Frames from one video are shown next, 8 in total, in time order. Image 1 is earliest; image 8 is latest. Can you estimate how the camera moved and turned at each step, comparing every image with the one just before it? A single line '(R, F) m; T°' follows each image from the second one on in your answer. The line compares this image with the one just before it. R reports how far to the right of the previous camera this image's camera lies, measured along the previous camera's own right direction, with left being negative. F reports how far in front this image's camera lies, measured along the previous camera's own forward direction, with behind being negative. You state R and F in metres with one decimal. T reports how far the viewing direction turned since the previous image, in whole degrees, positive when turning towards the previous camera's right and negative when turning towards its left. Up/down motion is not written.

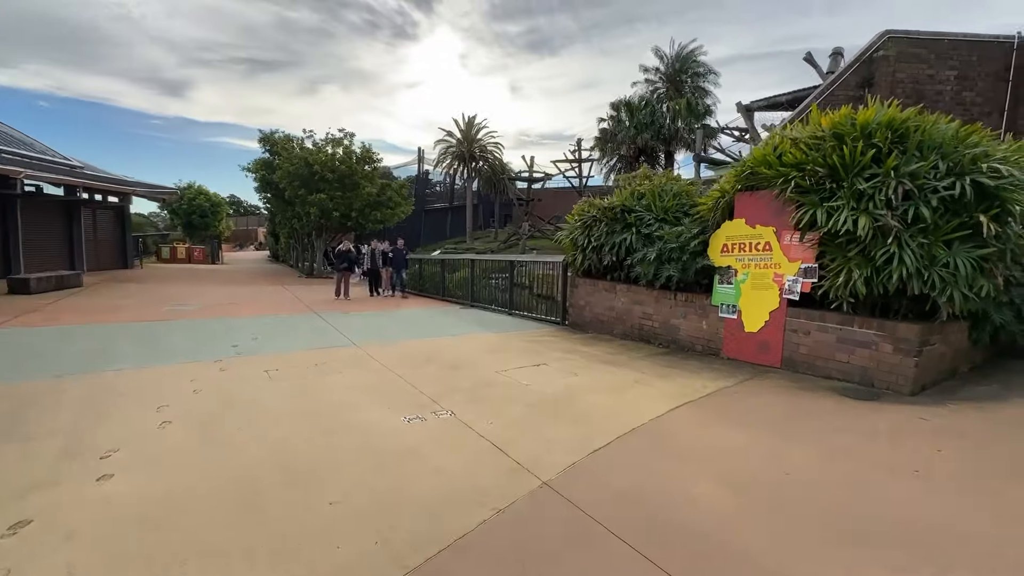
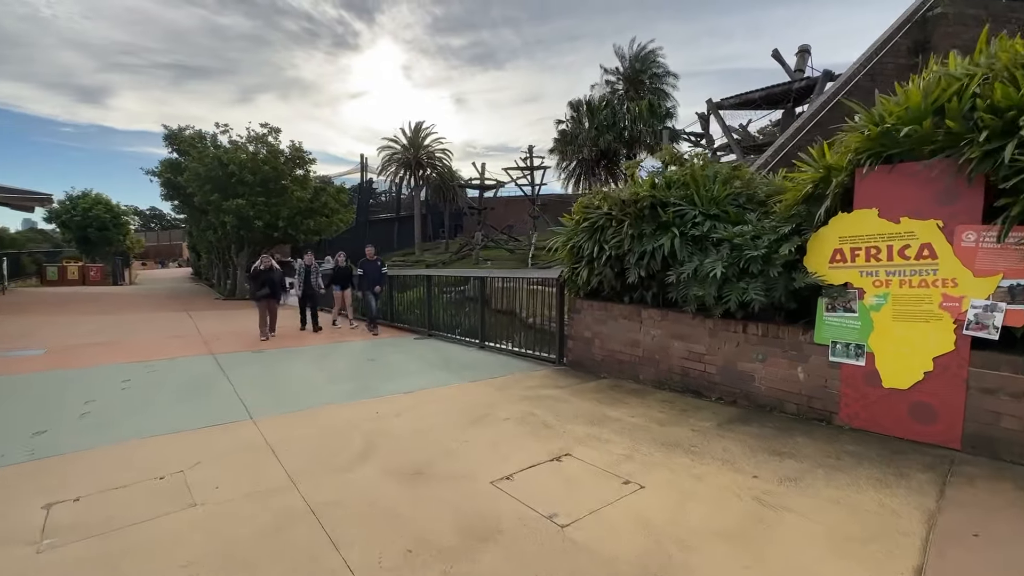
(-0.4, +2.6) m; +6°
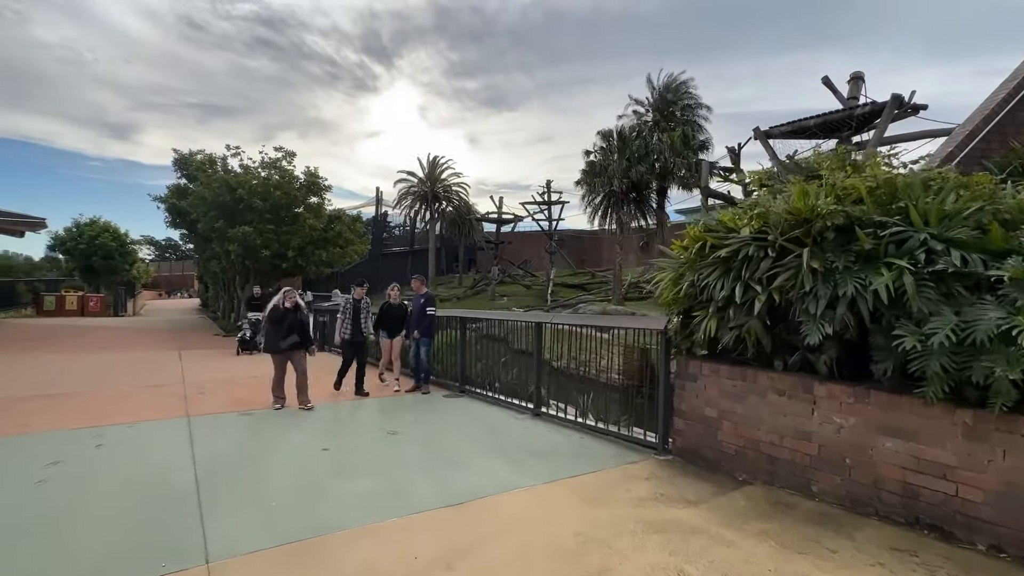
(-0.8, +1.9) m; -1°
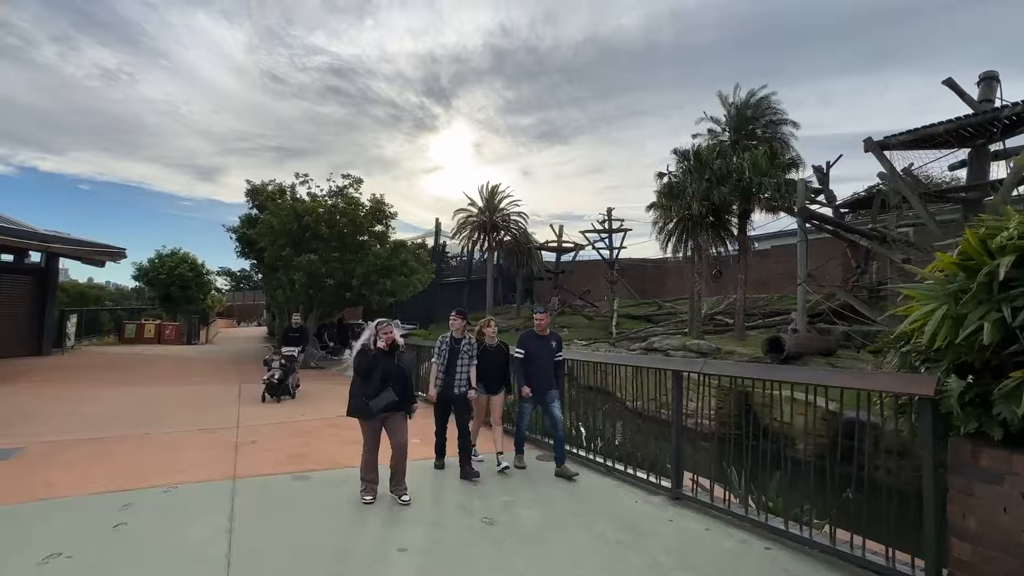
(-0.8, +1.5) m; -6°
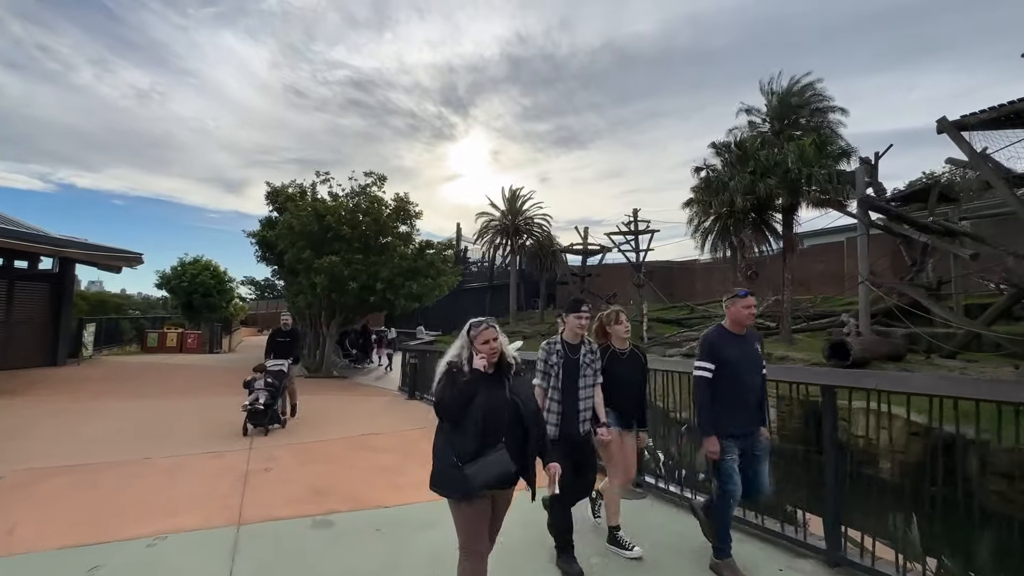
(-0.5, +1.2) m; -2°
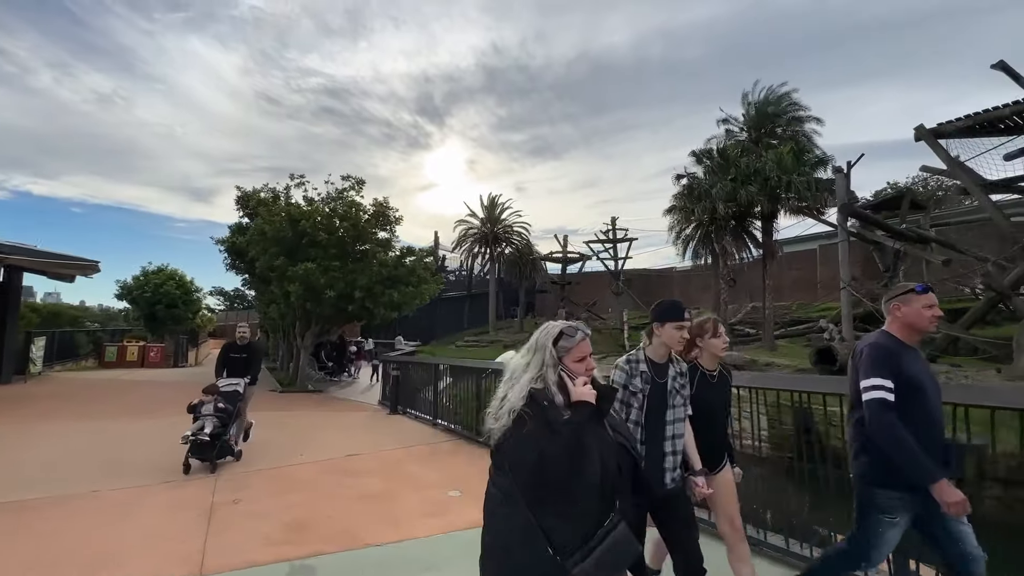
(-0.3, +0.5) m; +3°
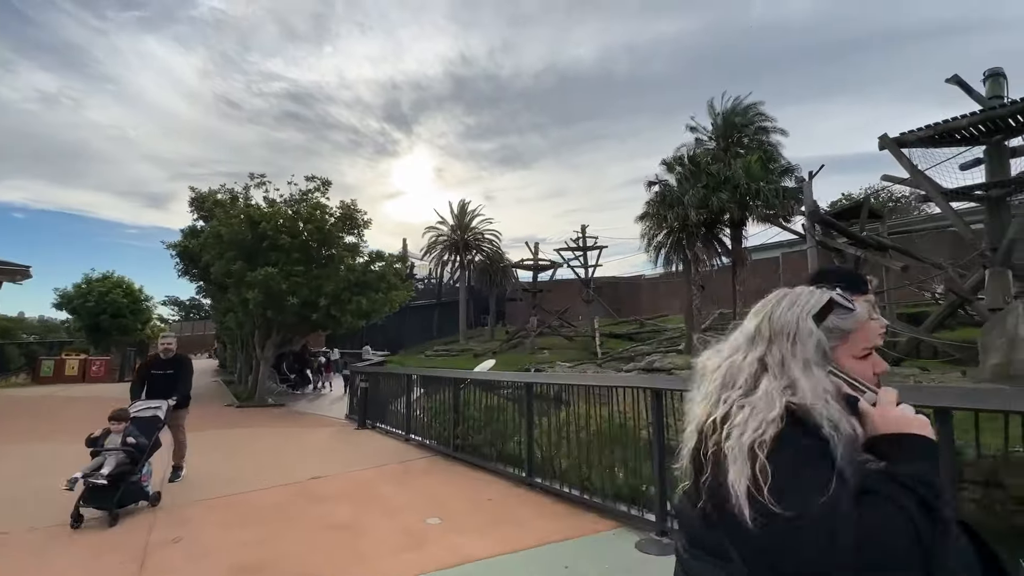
(-0.2, +0.5) m; +4°
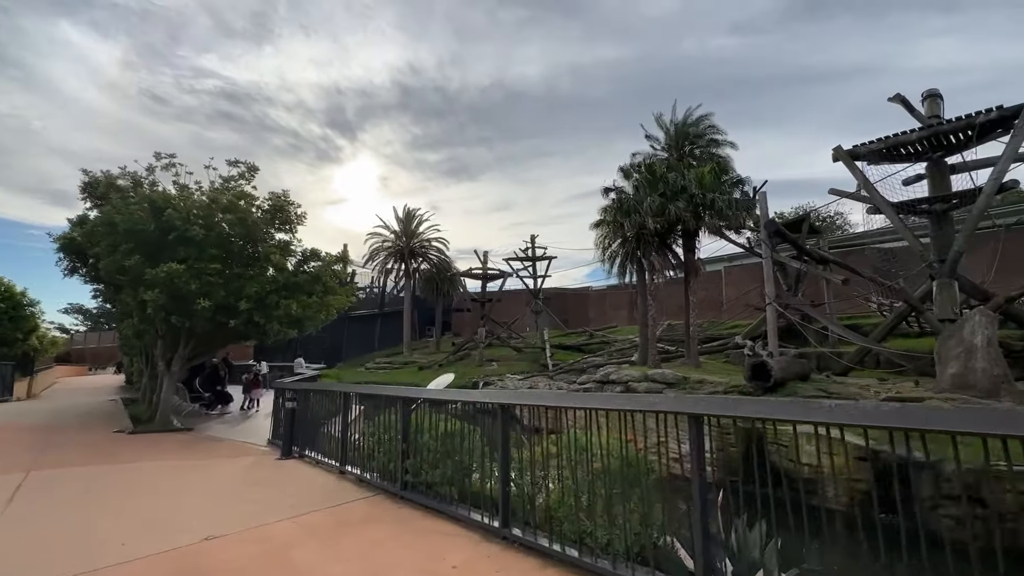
(-0.3, +1.3) m; +7°
